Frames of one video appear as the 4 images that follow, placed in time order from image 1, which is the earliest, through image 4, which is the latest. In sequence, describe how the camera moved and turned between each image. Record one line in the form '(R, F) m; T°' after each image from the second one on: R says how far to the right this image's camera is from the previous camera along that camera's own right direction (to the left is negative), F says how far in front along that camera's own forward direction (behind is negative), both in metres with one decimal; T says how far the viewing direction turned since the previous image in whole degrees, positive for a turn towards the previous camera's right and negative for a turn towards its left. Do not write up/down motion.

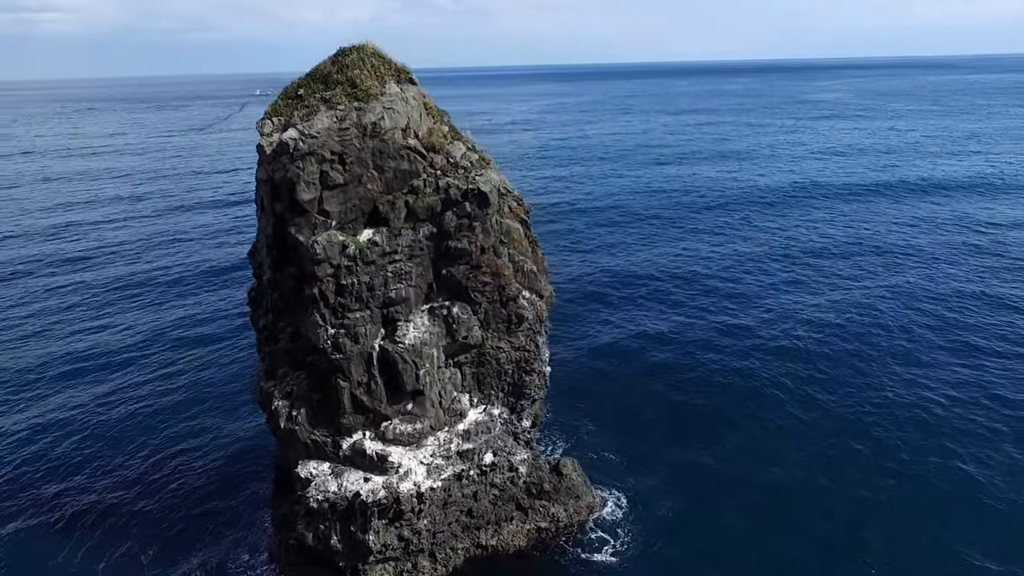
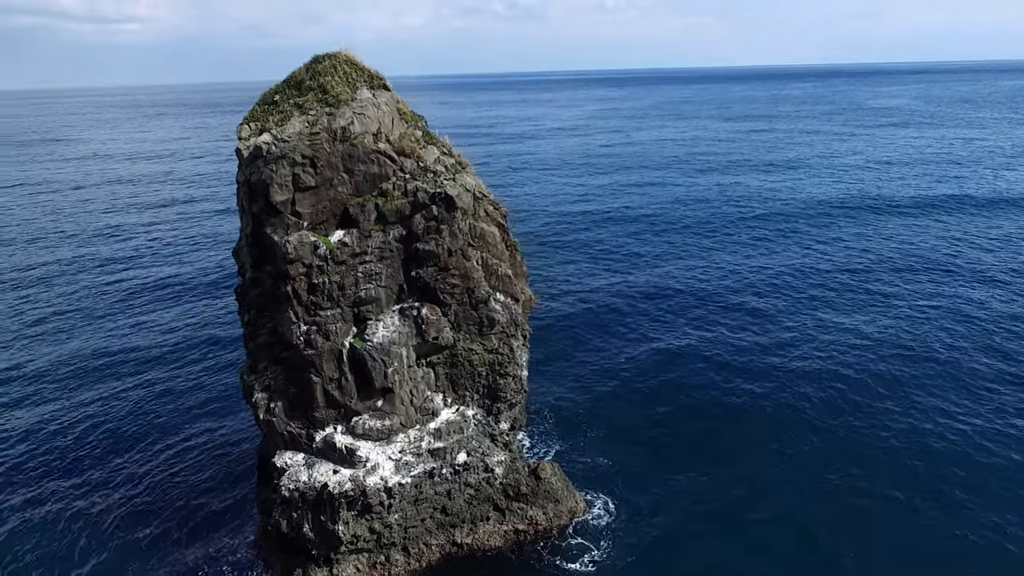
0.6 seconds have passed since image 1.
(+3.0, -0.1) m; -6°
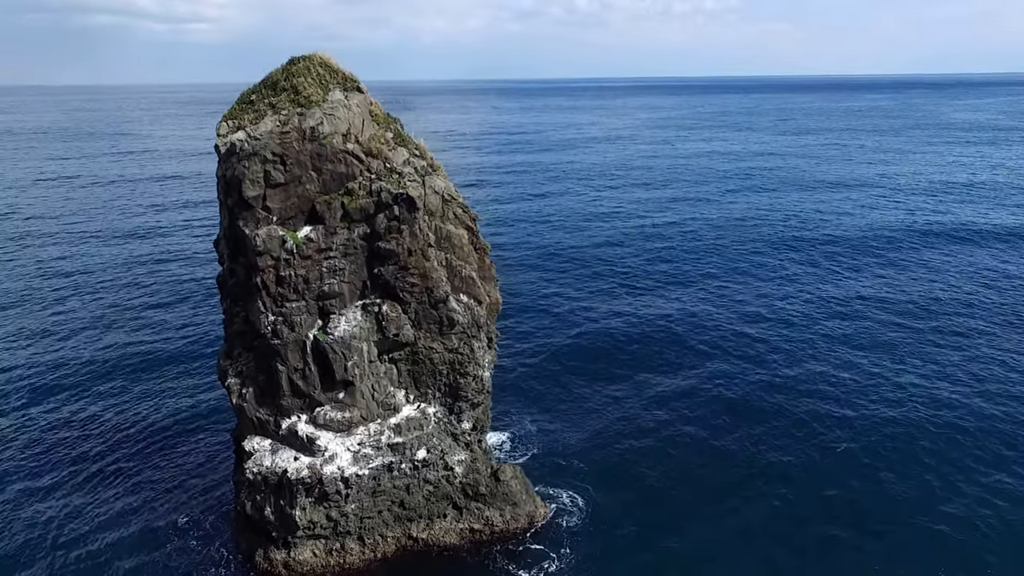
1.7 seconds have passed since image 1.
(+3.1, -0.1) m; -6°
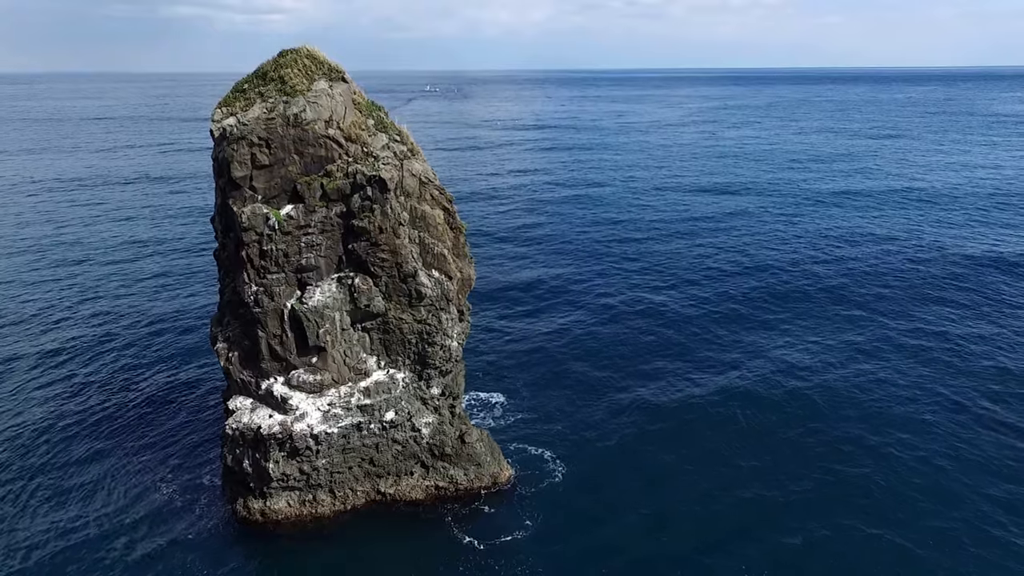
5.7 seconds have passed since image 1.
(+3.7, -1.2) m; -6°
